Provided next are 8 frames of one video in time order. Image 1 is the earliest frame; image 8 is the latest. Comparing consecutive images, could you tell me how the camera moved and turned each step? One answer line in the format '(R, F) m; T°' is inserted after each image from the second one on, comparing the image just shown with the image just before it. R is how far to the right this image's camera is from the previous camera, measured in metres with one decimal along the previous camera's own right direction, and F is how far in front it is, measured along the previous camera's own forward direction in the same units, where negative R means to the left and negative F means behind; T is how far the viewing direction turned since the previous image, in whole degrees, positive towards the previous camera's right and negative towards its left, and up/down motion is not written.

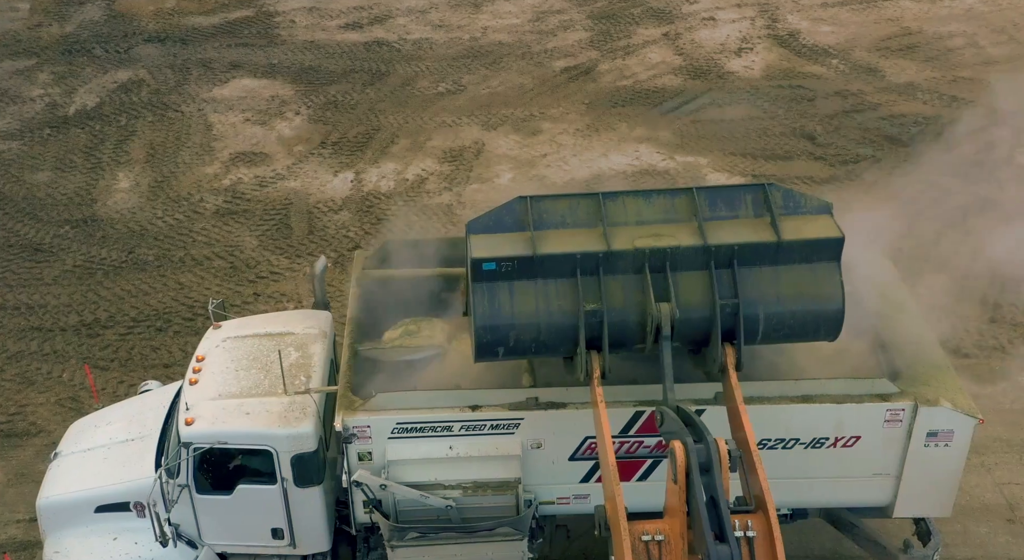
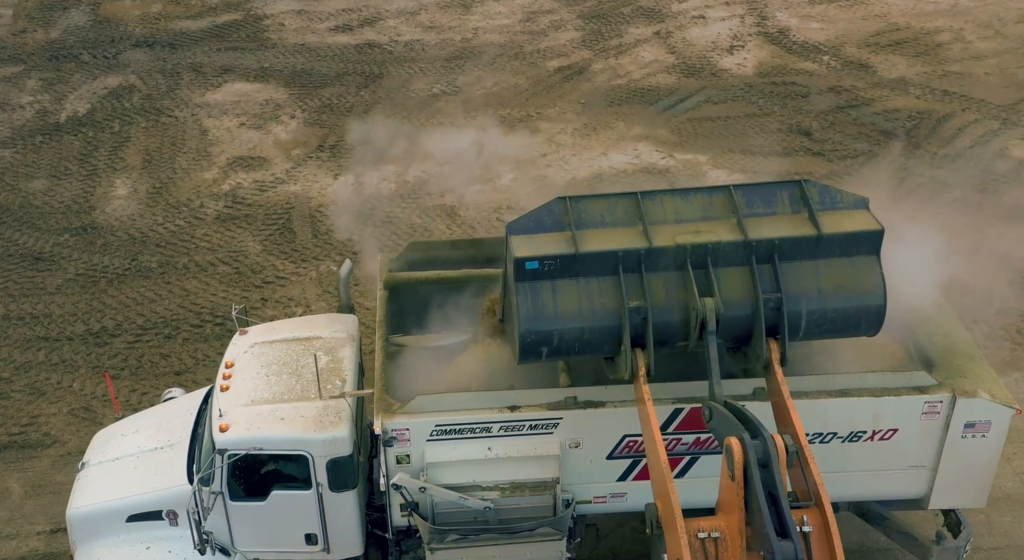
(-0.4, 0.0) m; +2°
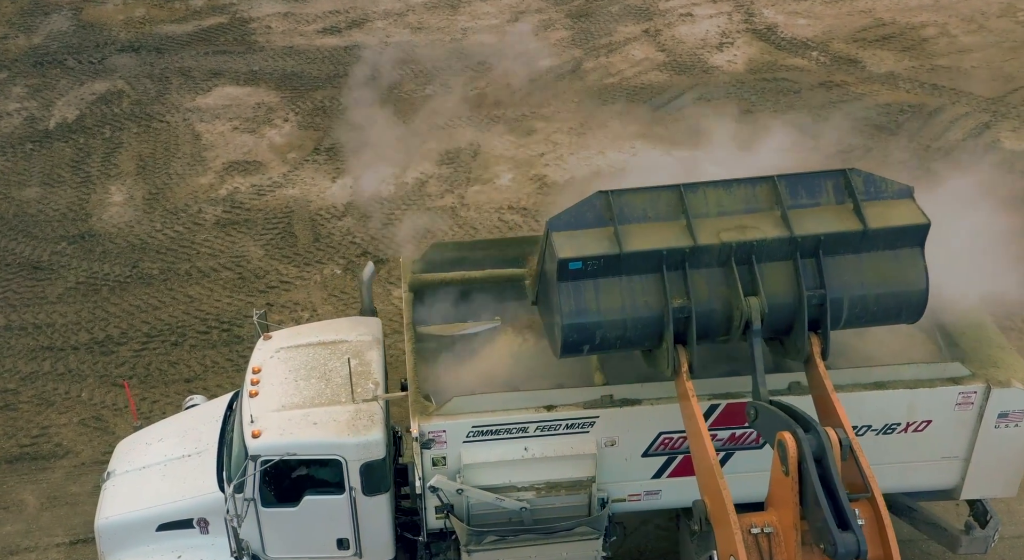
(-0.4, 0.0) m; +2°
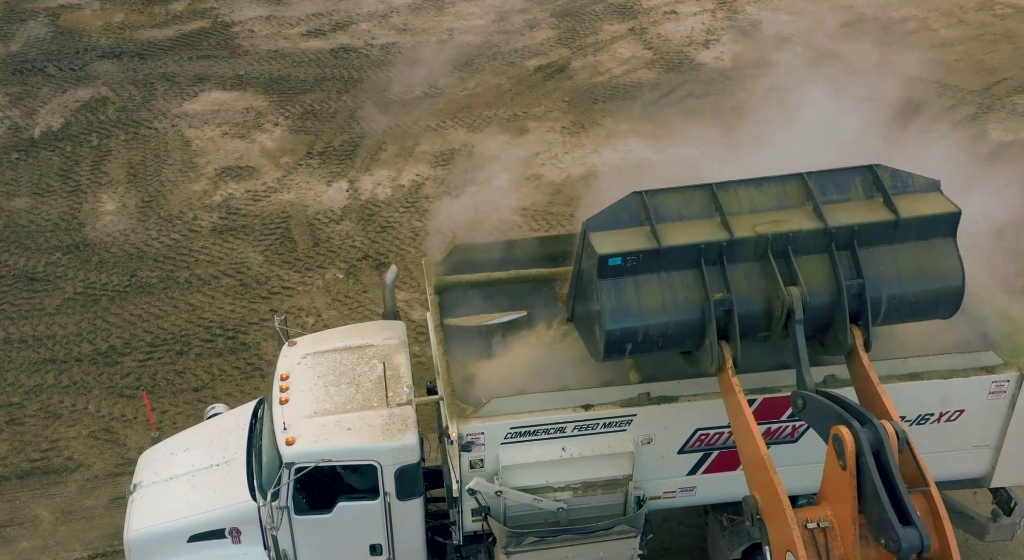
(-0.5, 0.0) m; +2°
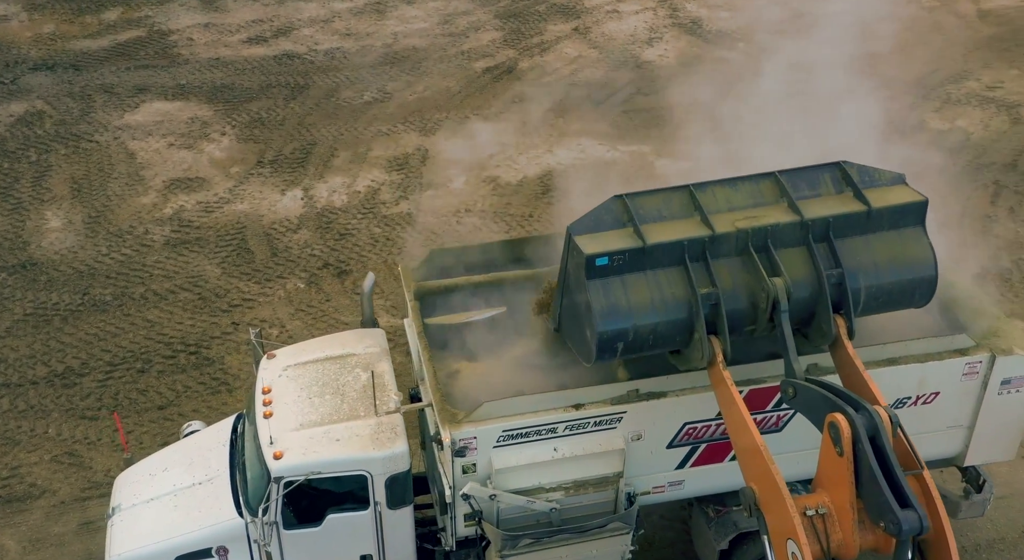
(-0.4, 0.0) m; +4°
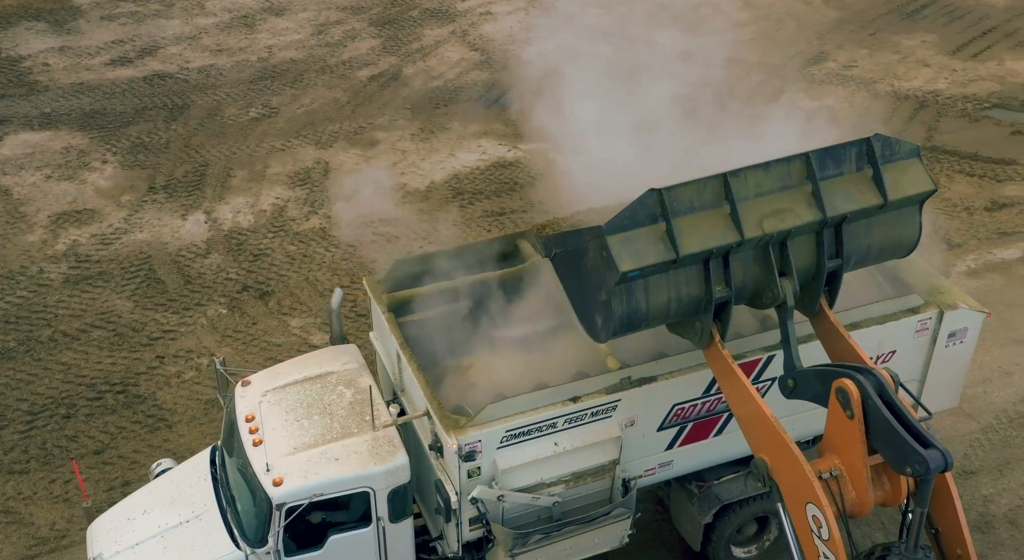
(-1.0, +0.1) m; +9°
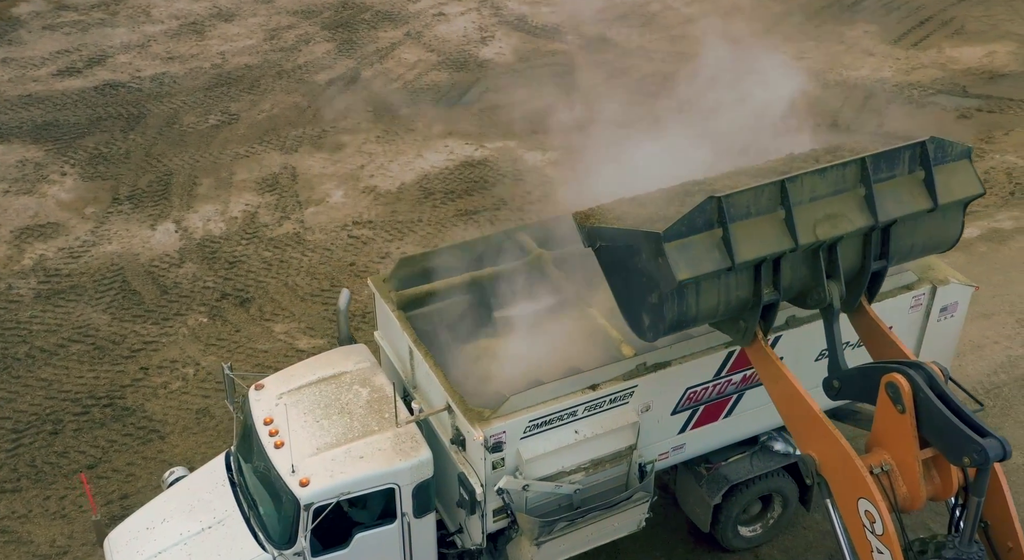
(-0.6, 0.0) m; +4°
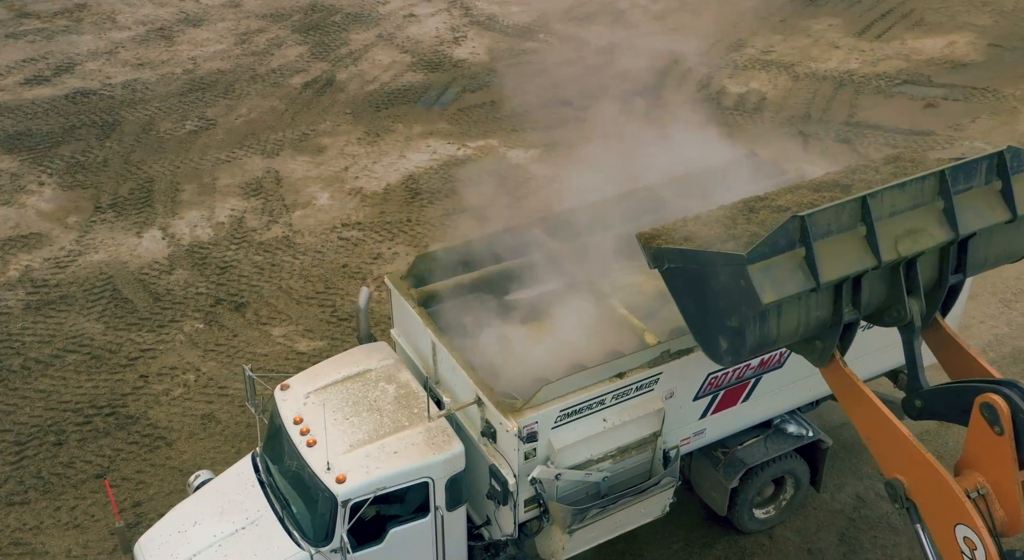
(-0.5, 0.0) m; +3°
